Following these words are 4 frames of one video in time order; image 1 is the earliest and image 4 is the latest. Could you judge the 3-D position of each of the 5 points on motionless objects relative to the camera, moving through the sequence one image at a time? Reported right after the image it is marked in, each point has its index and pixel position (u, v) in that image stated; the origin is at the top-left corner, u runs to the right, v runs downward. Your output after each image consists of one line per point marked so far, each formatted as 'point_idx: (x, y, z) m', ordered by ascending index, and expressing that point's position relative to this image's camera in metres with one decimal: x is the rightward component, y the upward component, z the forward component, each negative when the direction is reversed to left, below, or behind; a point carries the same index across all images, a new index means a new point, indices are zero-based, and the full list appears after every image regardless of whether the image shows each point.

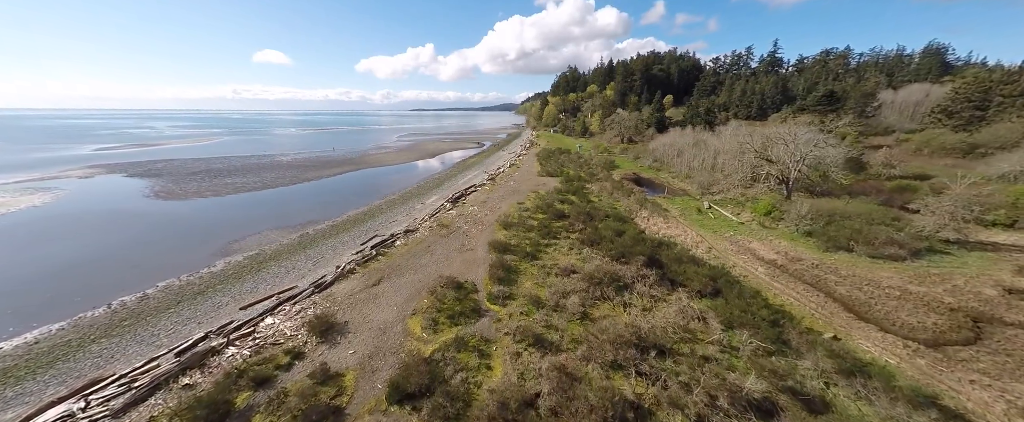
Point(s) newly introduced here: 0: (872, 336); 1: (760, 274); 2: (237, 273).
0: (+10.6, -3.7, +10.4) m
1: (+9.8, -2.5, +14.1) m
2: (-11.8, -2.7, +15.2) m
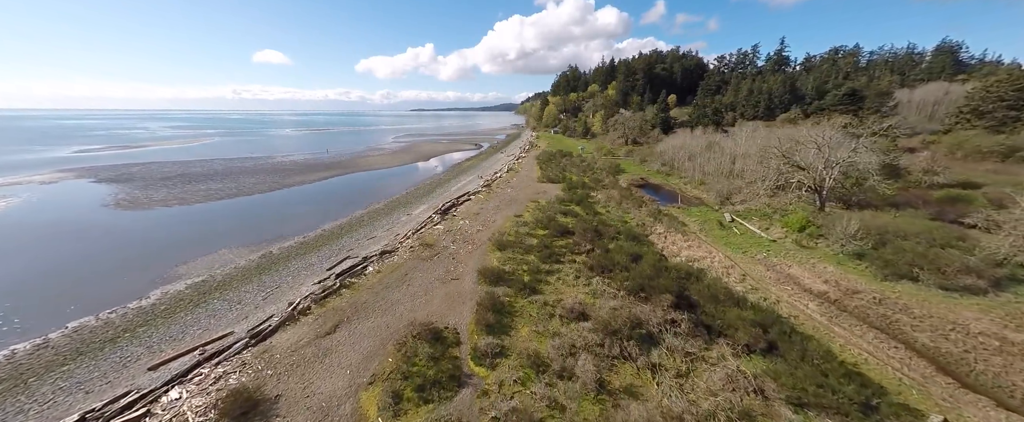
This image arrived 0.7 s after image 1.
0: (+10.3, -4.5, +7.6) m
1: (+9.6, -3.3, +11.3) m
2: (-12.0, -3.5, +12.4) m
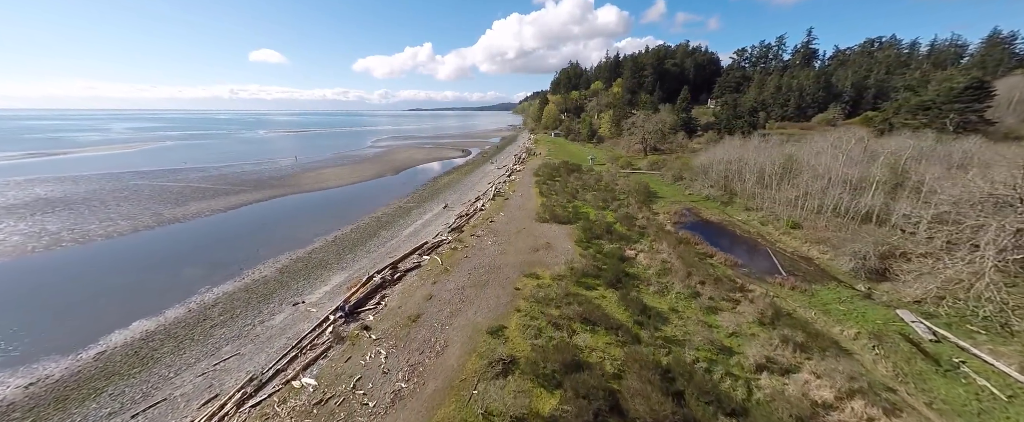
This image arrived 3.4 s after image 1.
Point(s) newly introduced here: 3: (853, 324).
0: (+9.6, -7.5, -2.9) m
1: (+8.8, -6.3, +0.8) m
2: (-12.8, -6.5, +1.8) m
3: (+10.3, -3.3, +10.6) m
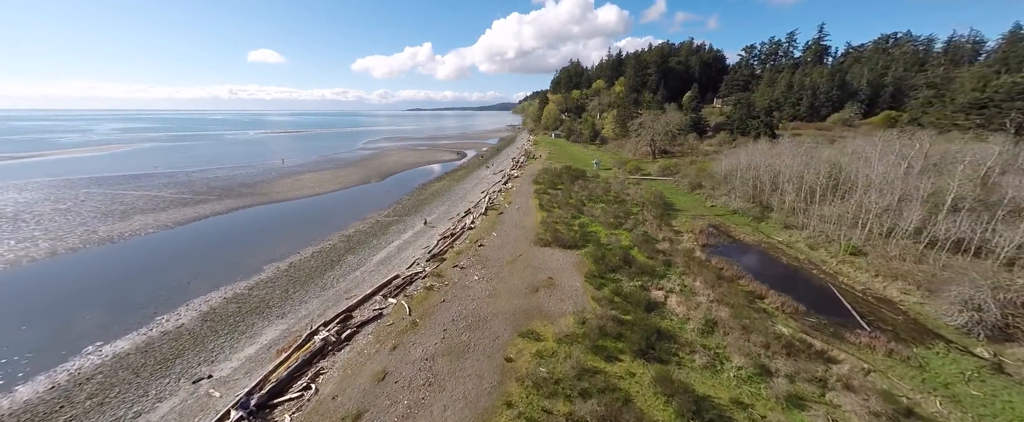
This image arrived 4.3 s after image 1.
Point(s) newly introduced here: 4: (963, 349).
0: (+9.3, -8.4, -6.4) m
1: (+8.6, -7.3, -2.8) m
2: (-13.1, -7.5, -1.7) m
3: (+10.0, -4.3, +7.1) m
4: (+12.0, -3.6, +9.4) m
